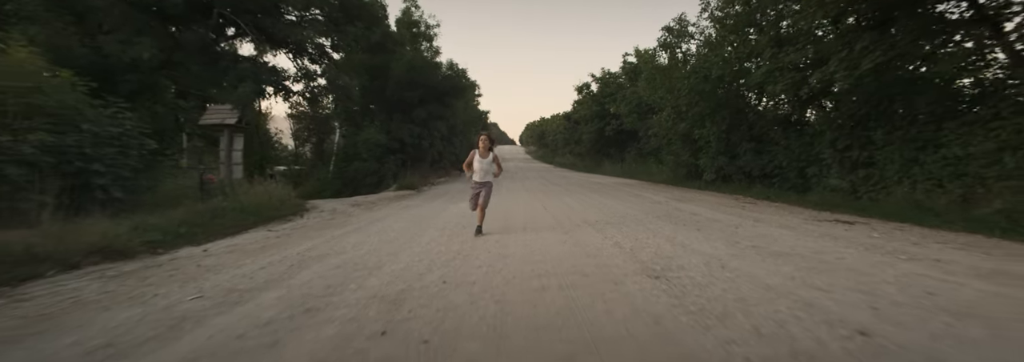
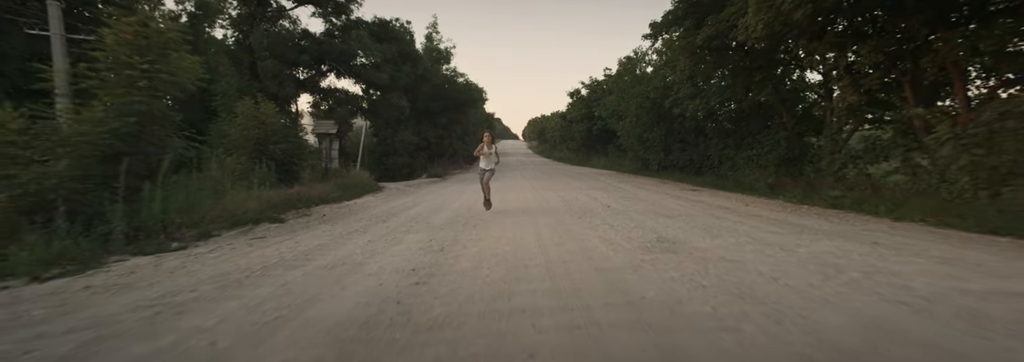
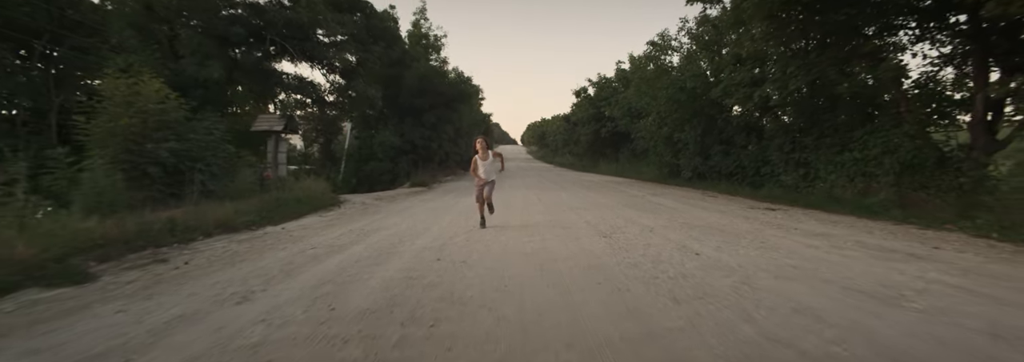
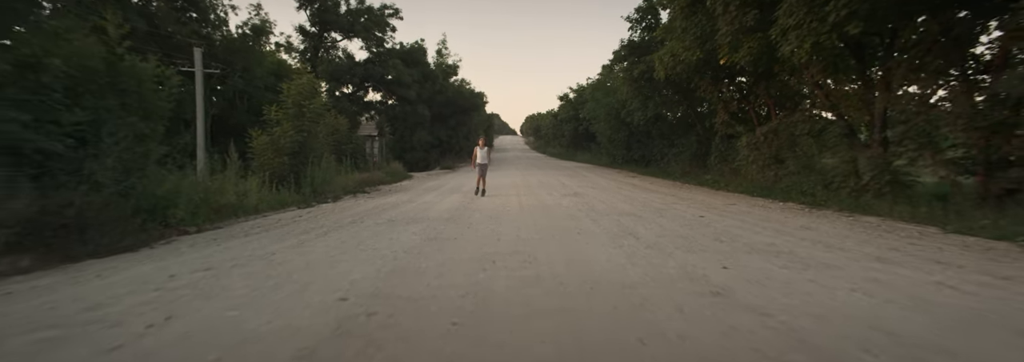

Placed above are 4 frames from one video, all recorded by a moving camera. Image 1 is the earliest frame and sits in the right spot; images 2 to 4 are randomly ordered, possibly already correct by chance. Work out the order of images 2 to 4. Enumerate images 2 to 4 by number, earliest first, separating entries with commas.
3, 2, 4
